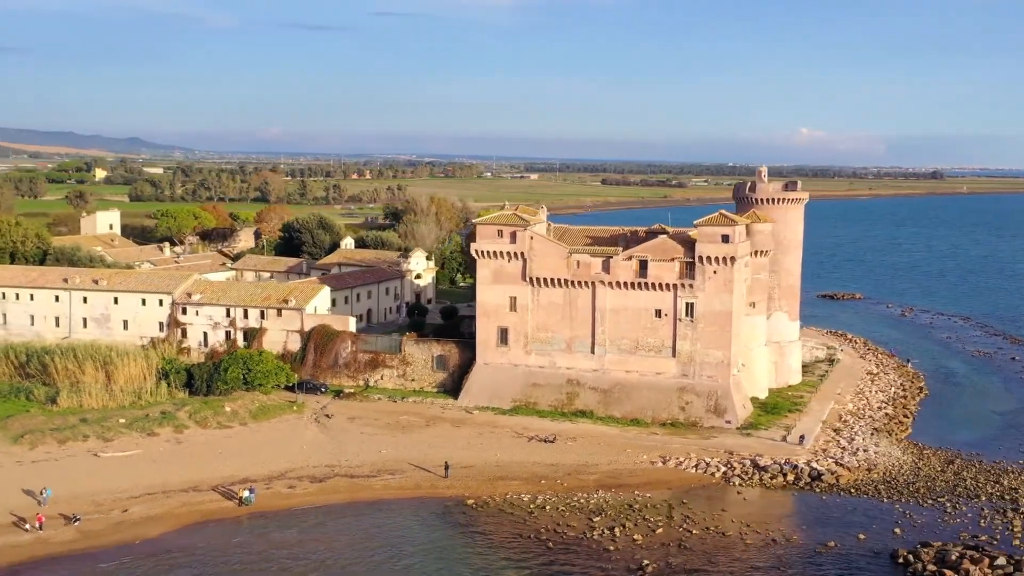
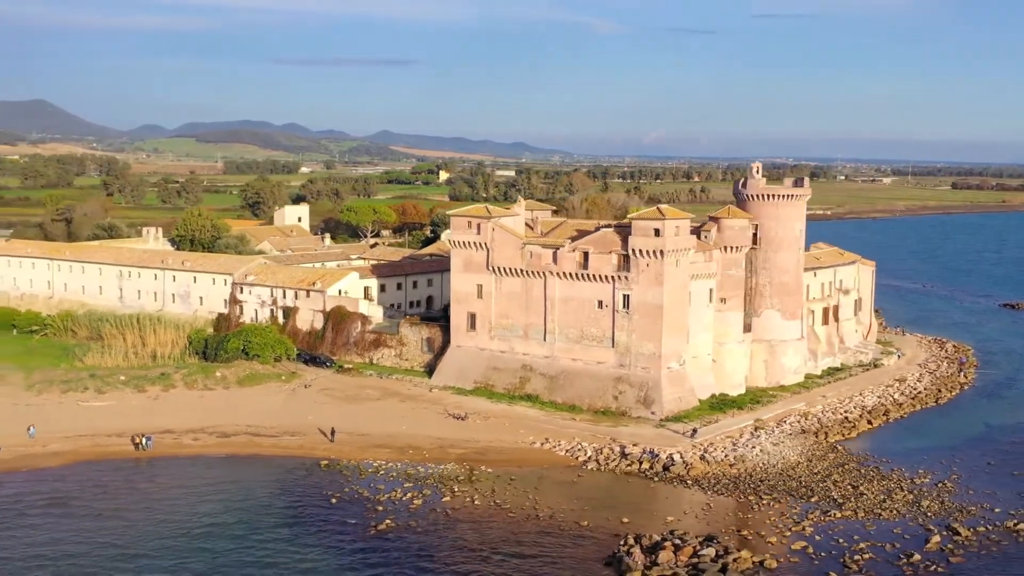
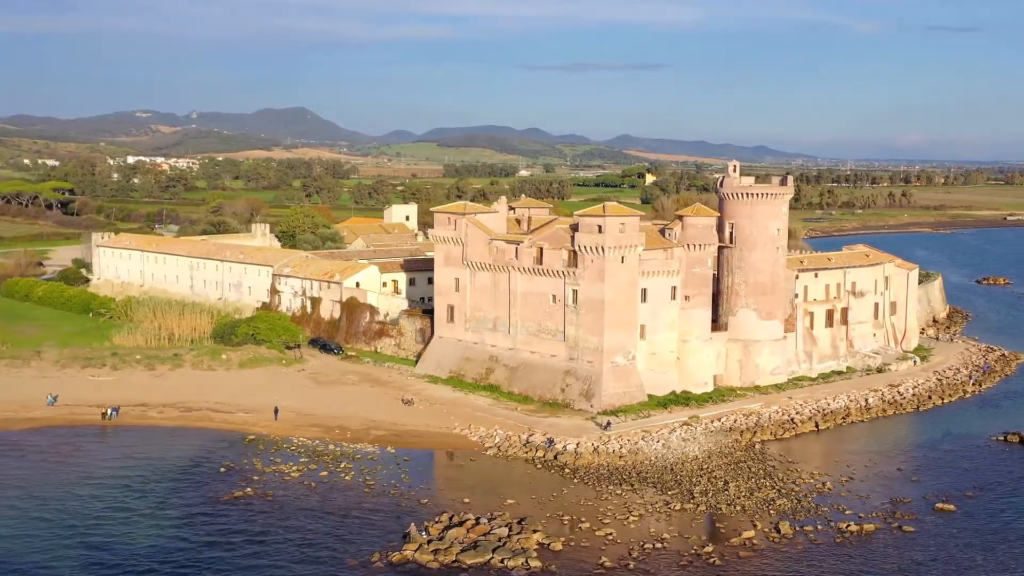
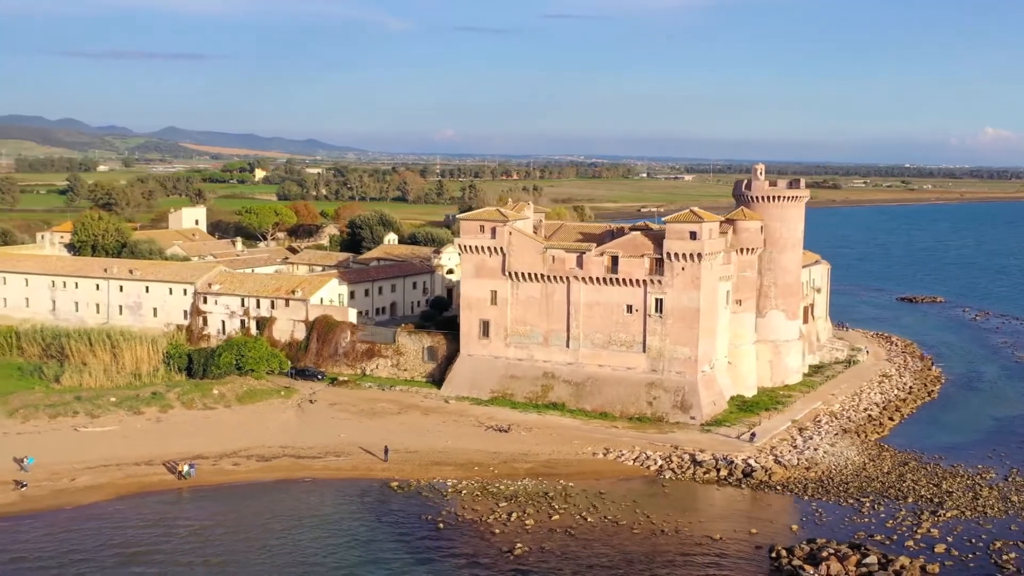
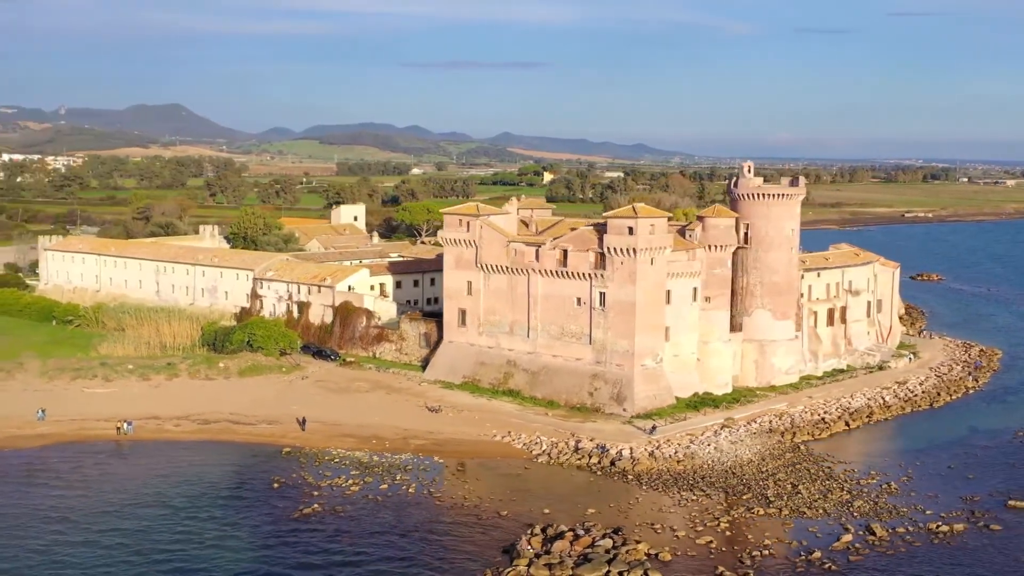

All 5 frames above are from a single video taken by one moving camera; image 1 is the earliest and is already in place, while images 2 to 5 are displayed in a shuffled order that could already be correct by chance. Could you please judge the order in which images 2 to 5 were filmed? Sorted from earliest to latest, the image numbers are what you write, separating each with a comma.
4, 2, 5, 3
